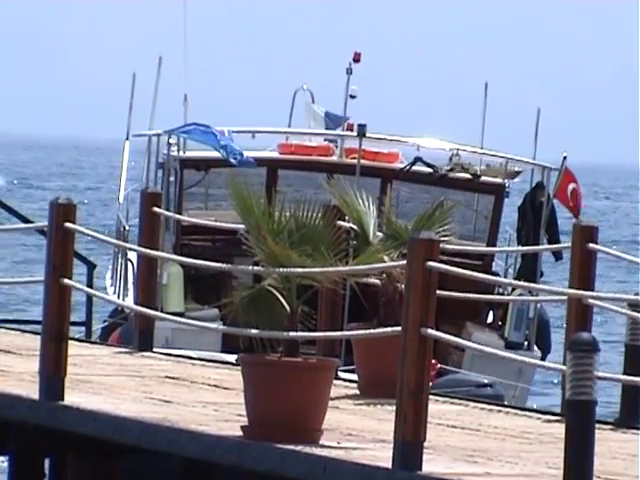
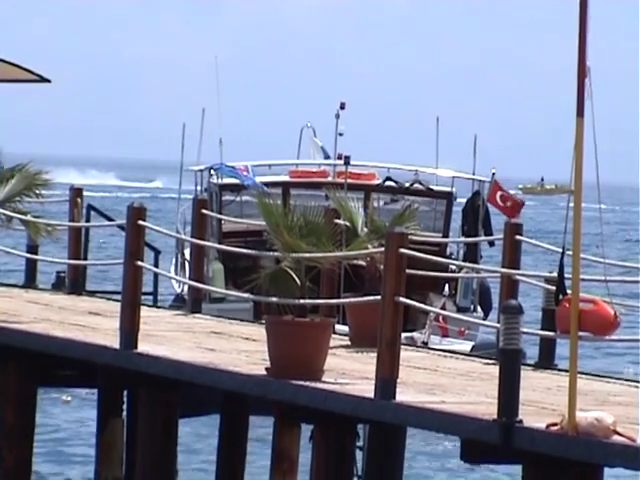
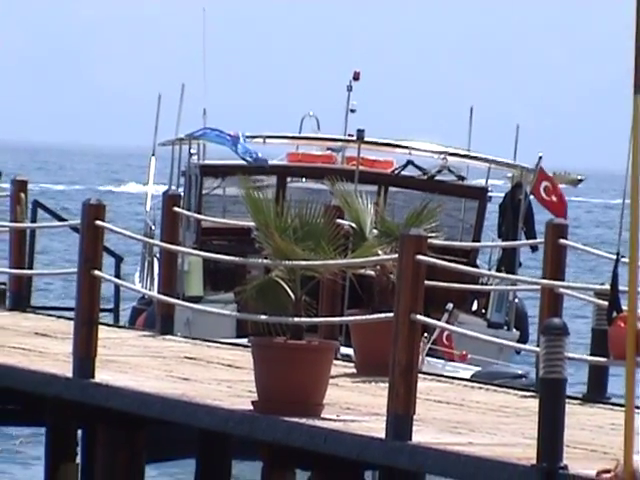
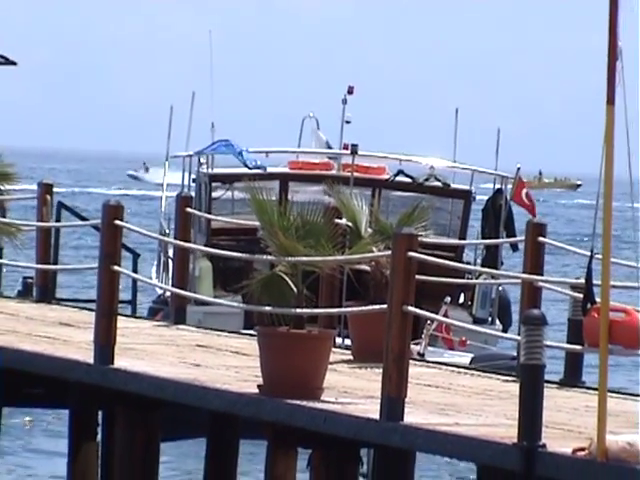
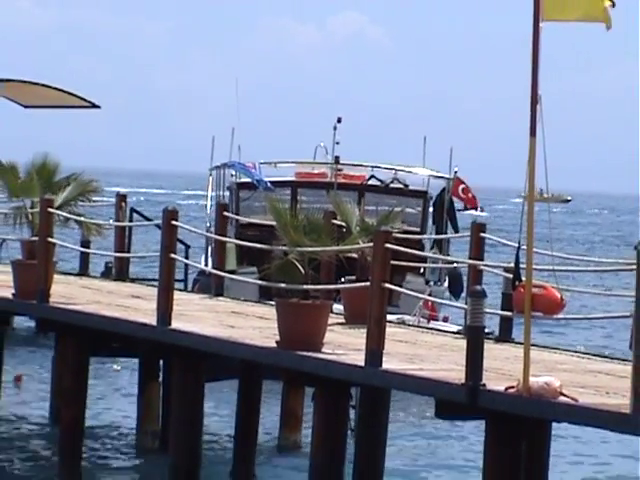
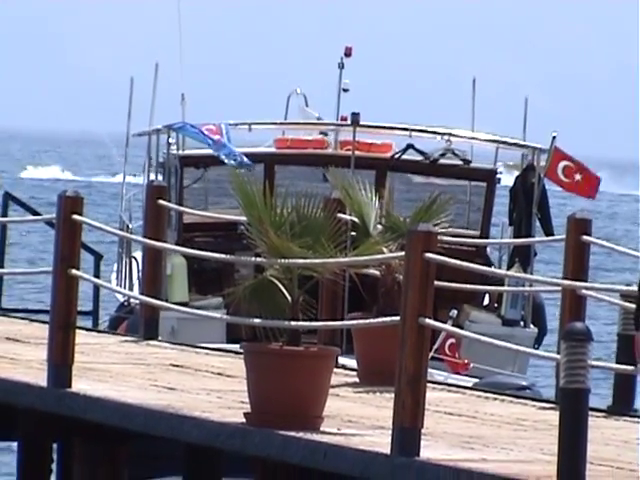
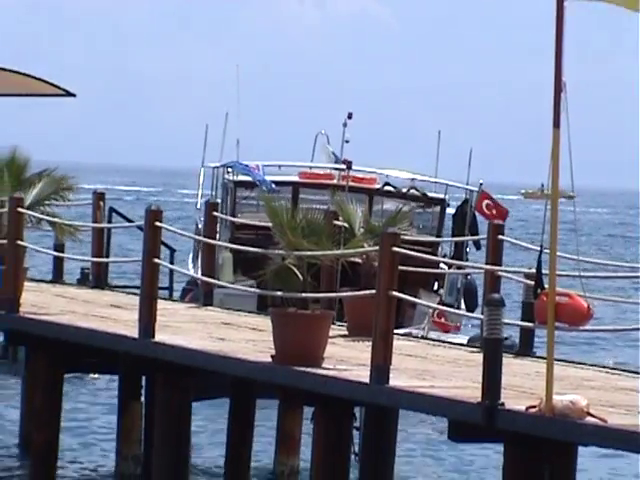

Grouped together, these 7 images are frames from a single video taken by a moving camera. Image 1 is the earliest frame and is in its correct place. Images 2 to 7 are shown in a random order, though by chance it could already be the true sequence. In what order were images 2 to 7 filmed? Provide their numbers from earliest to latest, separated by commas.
6, 3, 4, 2, 7, 5
